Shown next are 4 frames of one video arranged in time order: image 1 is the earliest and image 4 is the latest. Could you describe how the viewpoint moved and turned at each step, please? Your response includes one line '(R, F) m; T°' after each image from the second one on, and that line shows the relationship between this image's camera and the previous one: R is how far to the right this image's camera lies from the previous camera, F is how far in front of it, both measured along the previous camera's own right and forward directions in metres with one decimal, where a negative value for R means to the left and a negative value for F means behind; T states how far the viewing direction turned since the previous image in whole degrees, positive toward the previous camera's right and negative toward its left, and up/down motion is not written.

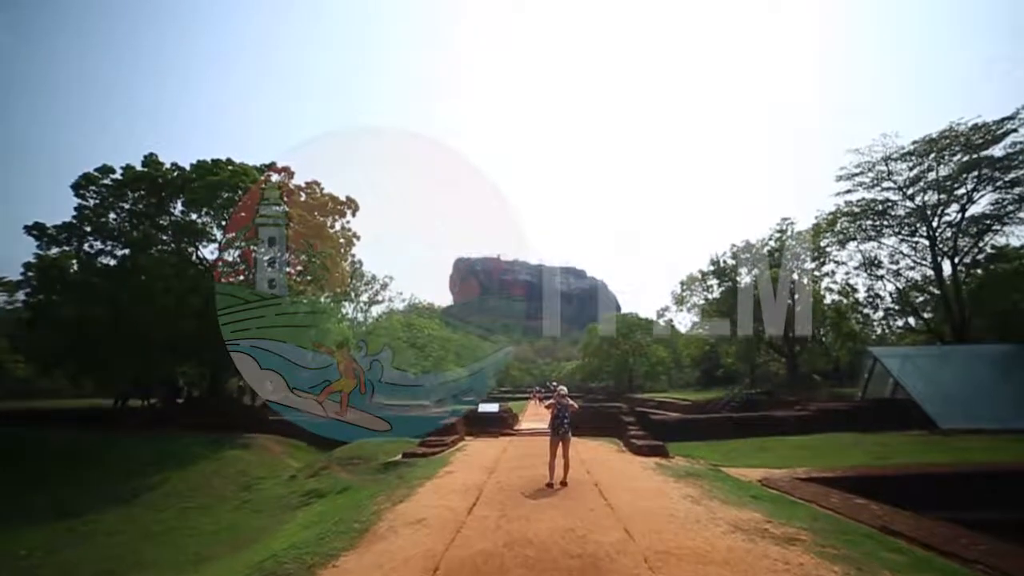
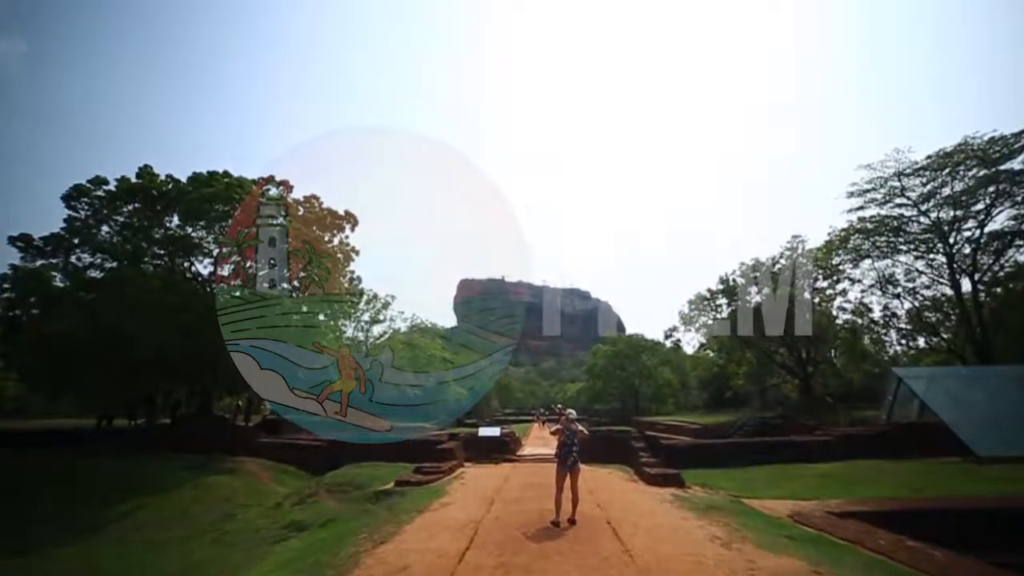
(0.0, +0.8) m; 0°
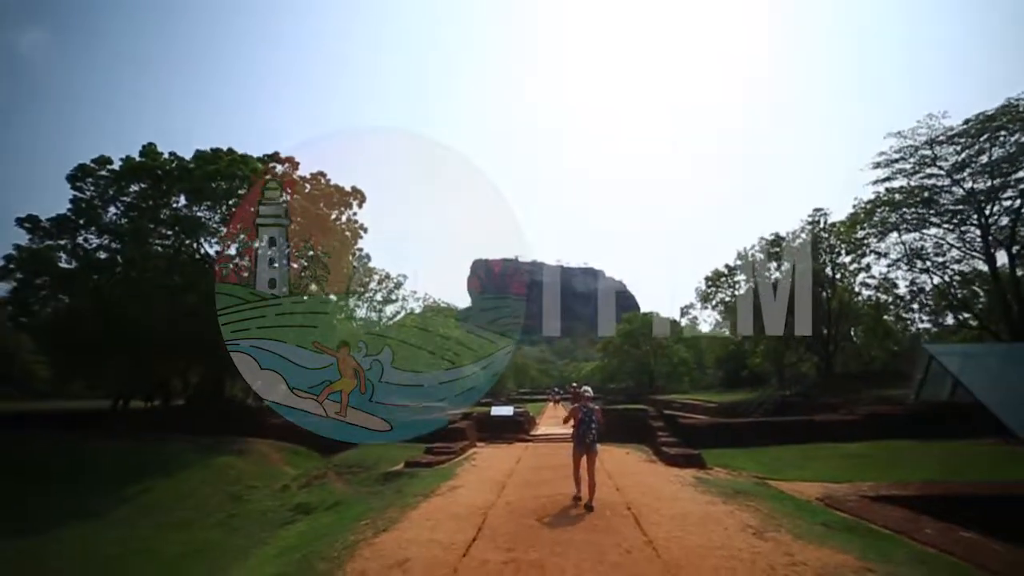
(0.0, +0.4) m; -1°
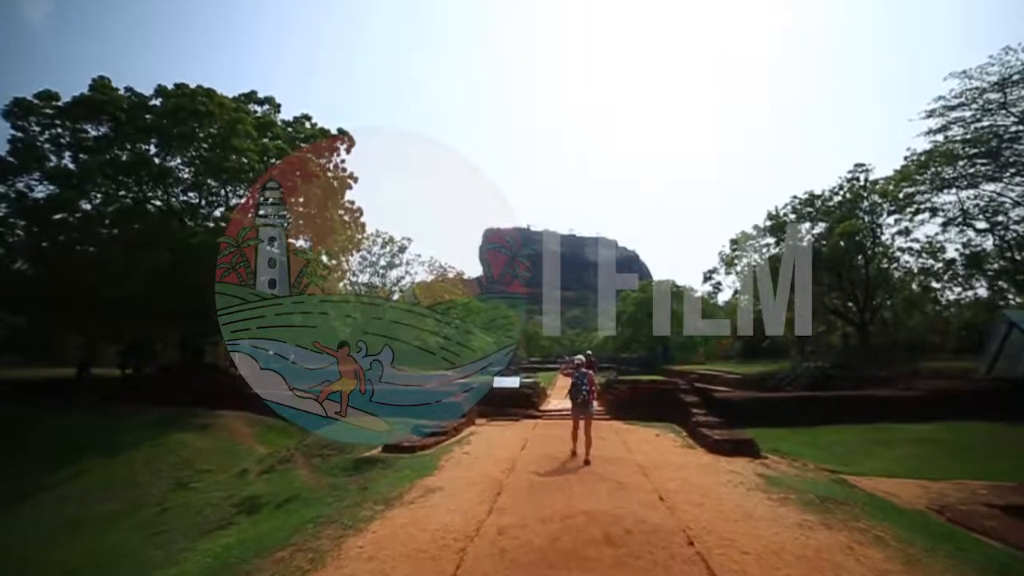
(+0.1, +1.9) m; -1°
